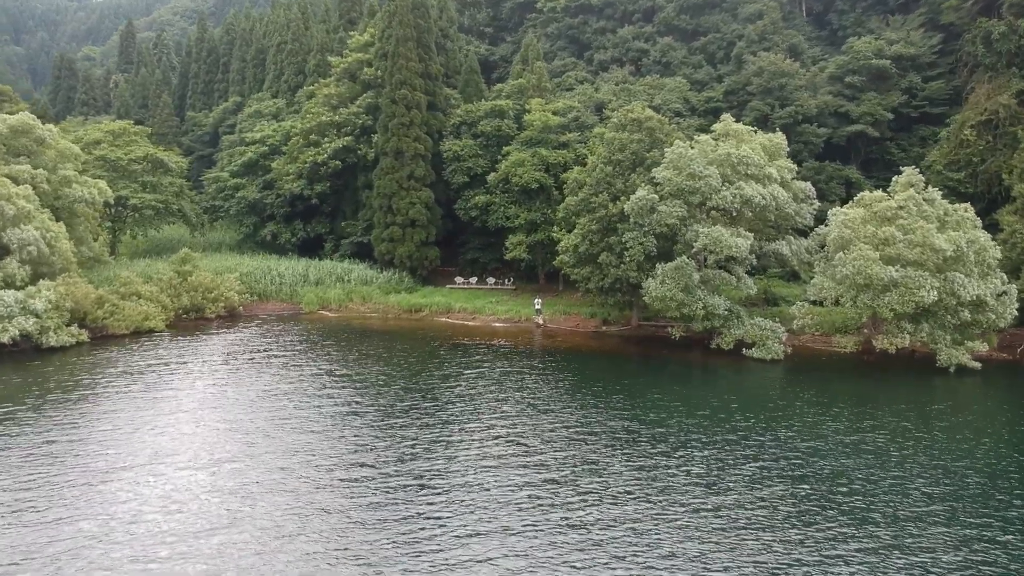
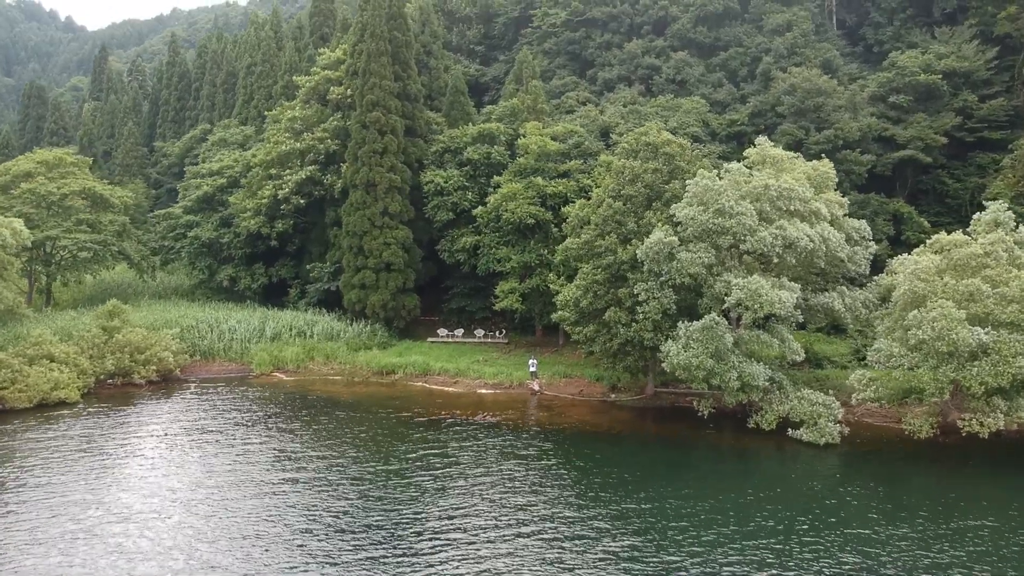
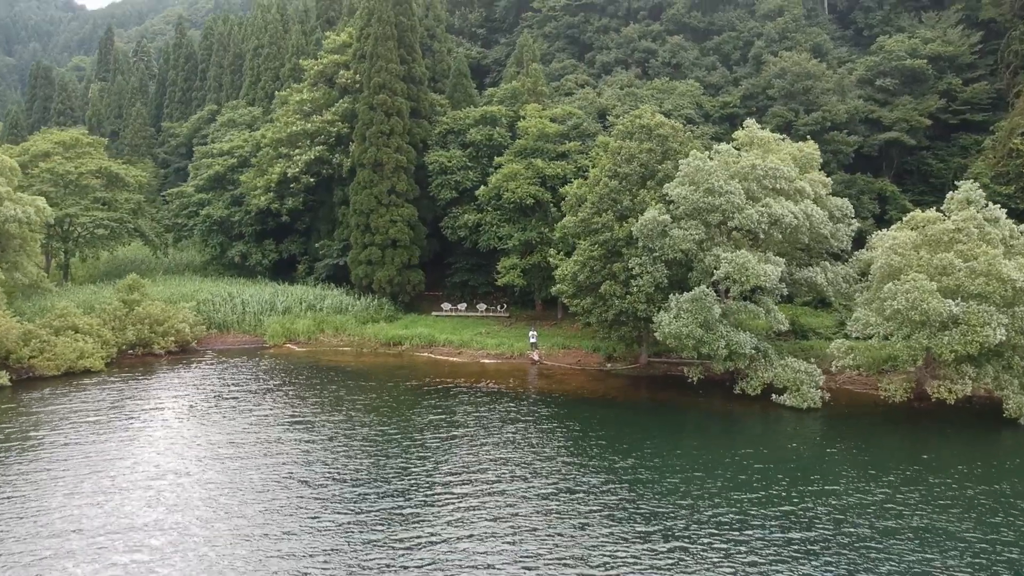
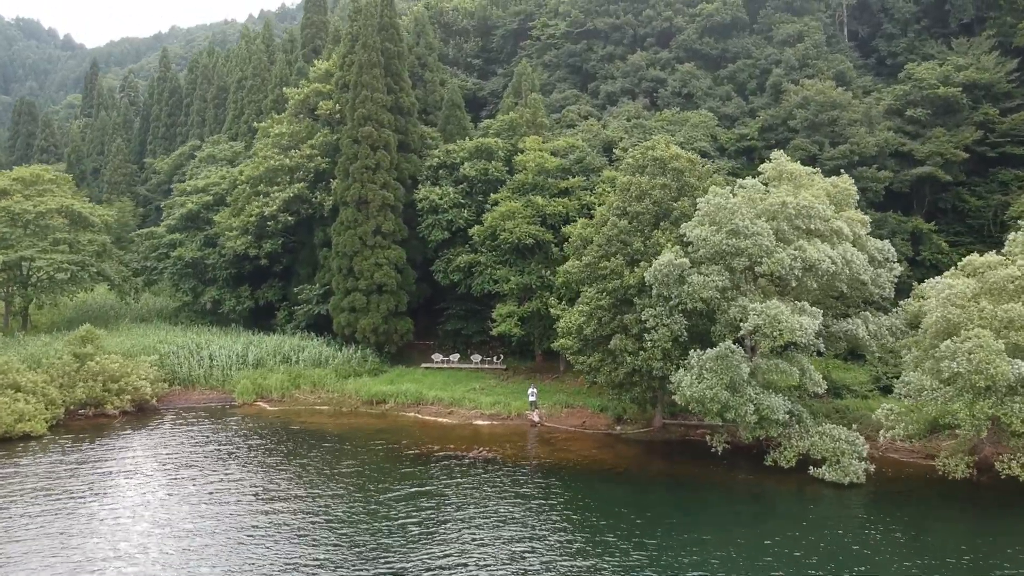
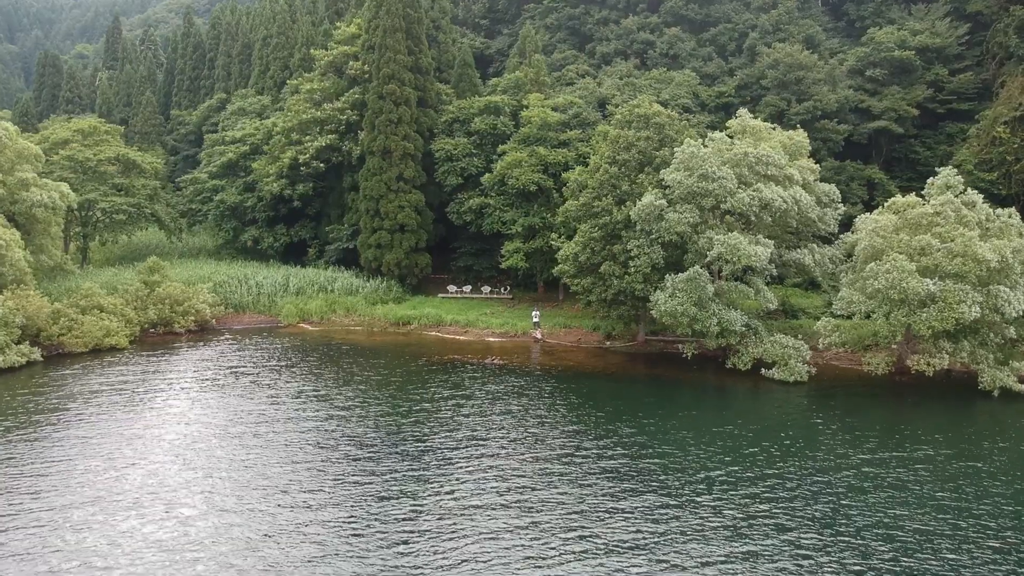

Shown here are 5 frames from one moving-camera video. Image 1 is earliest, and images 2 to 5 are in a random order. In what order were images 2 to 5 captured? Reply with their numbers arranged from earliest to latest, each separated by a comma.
5, 3, 2, 4
